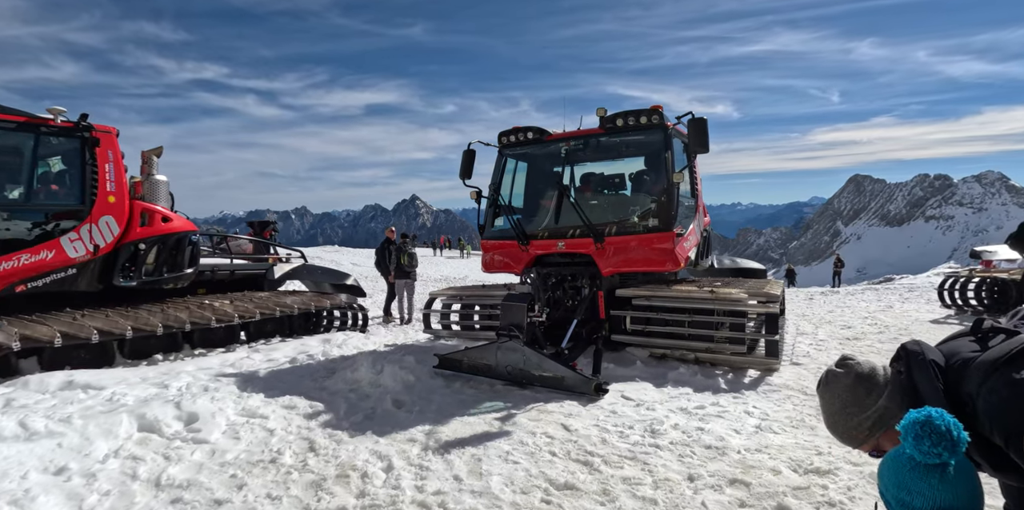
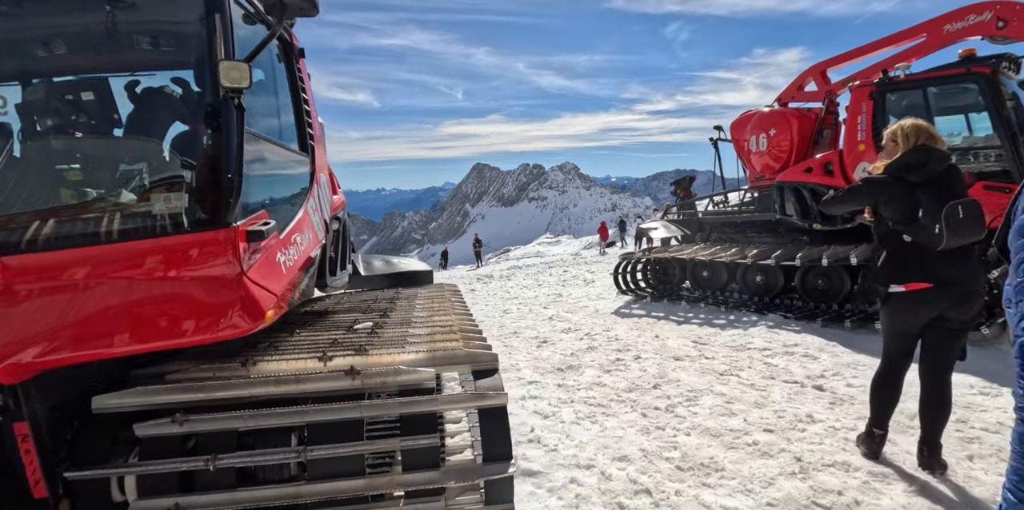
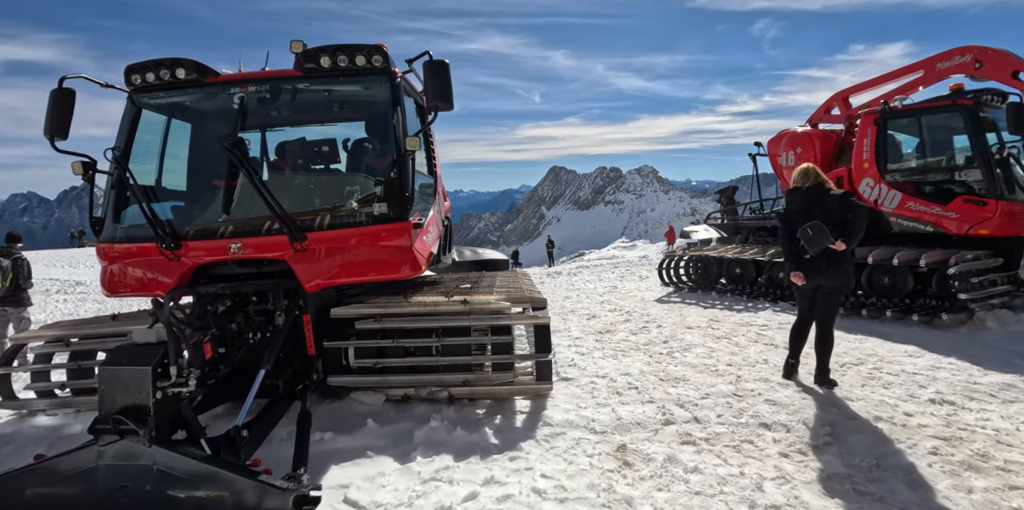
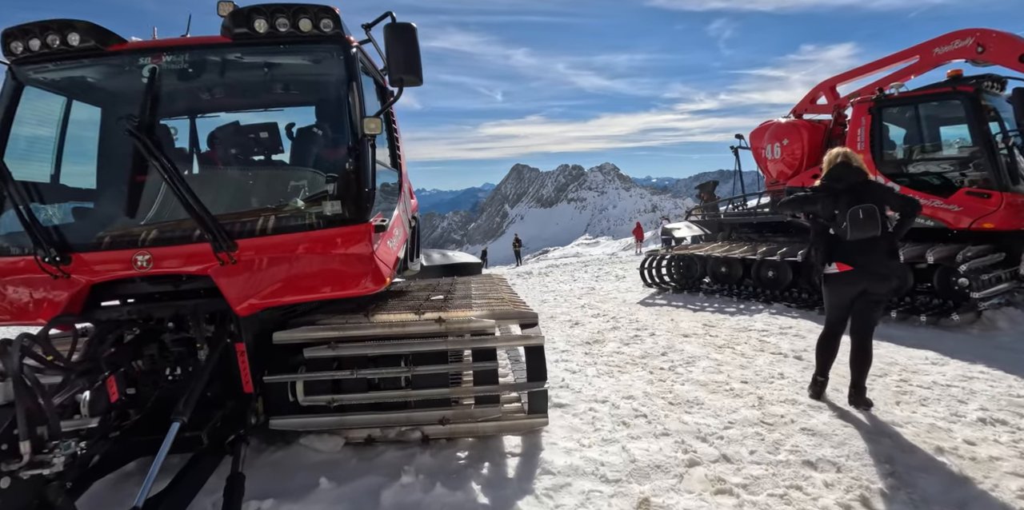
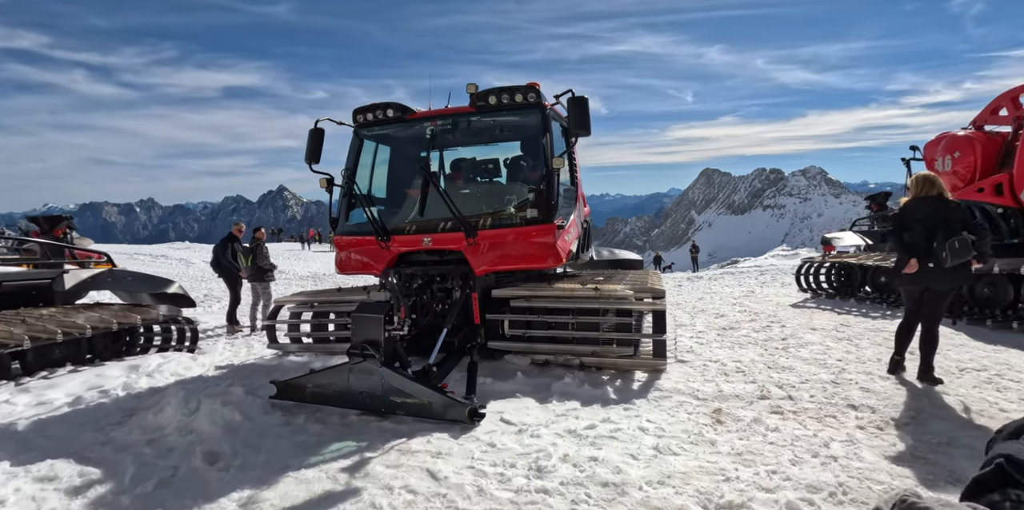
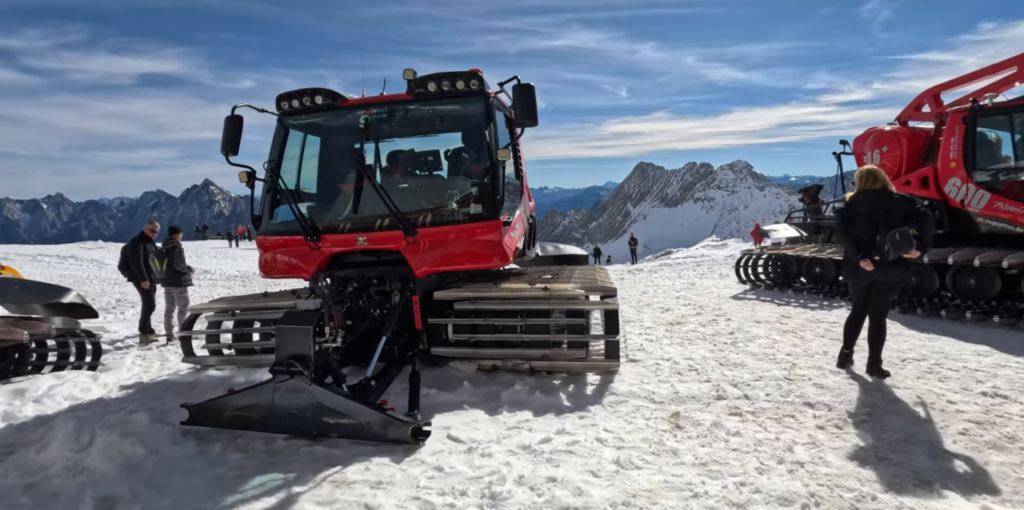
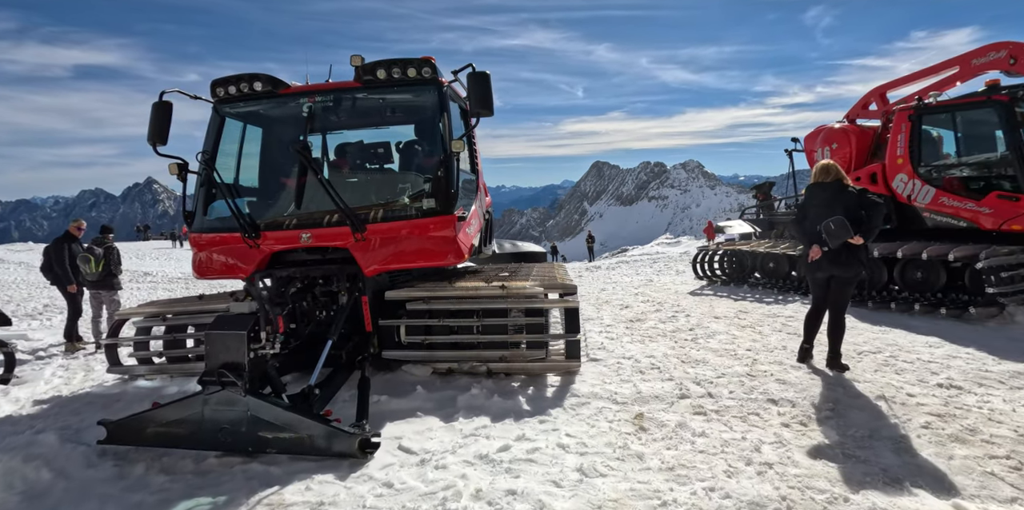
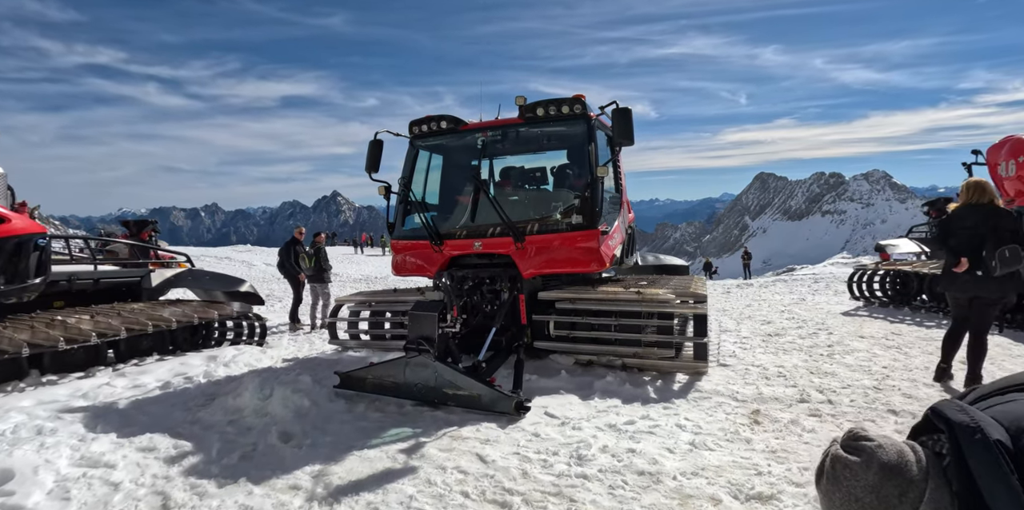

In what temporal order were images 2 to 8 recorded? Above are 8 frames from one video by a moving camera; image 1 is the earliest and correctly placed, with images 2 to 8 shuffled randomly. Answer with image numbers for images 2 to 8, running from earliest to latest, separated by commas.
8, 5, 6, 7, 3, 4, 2
